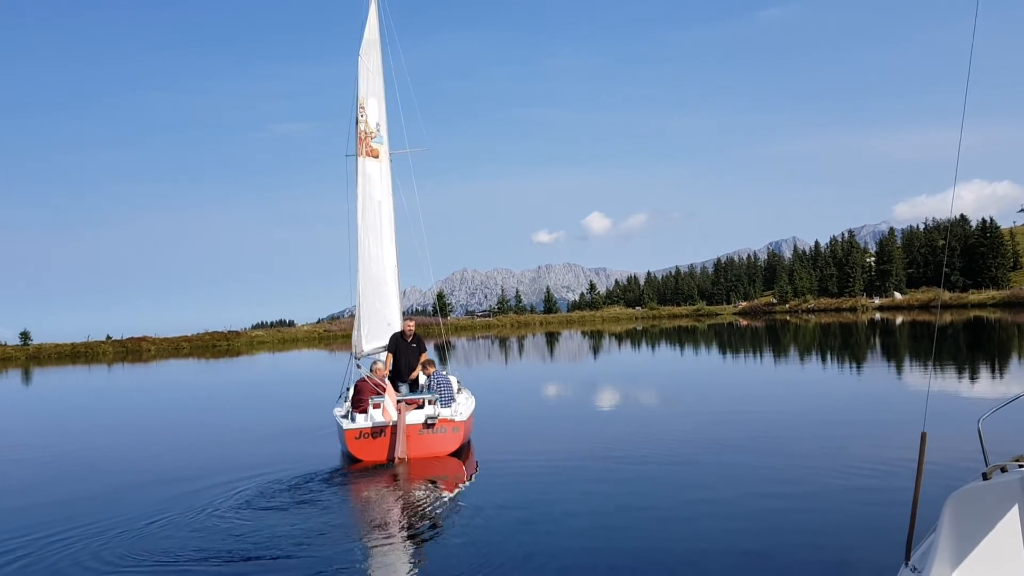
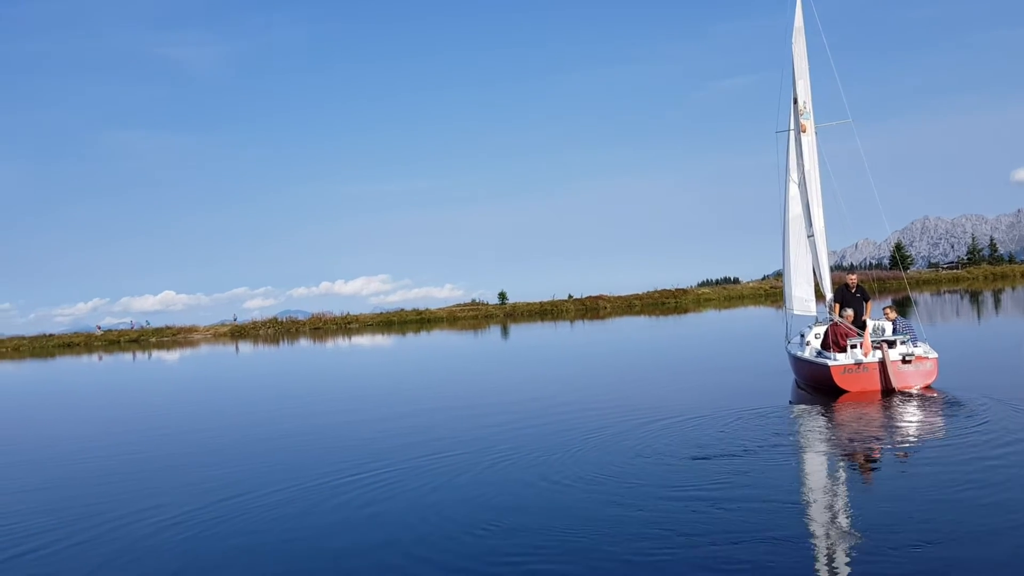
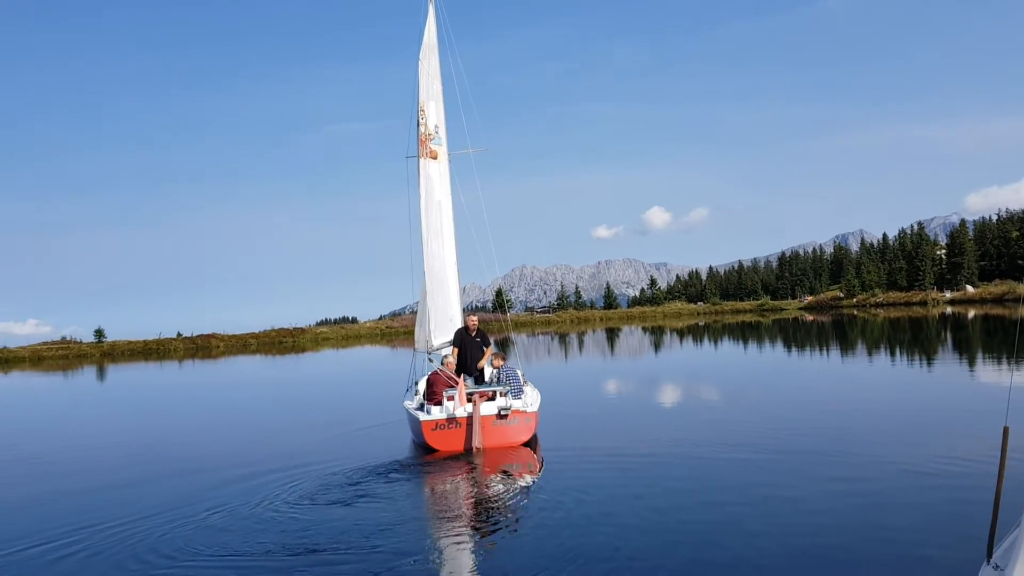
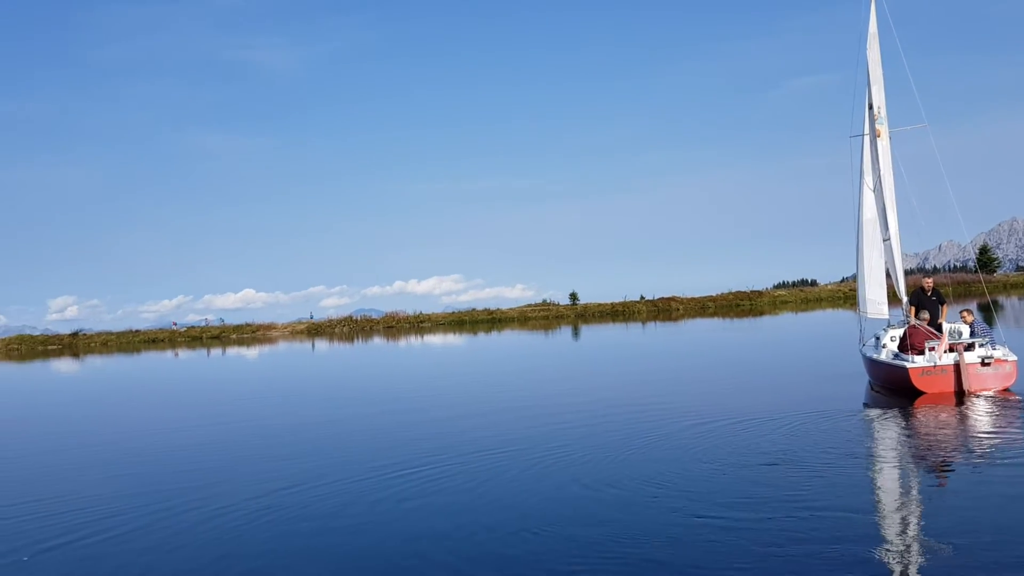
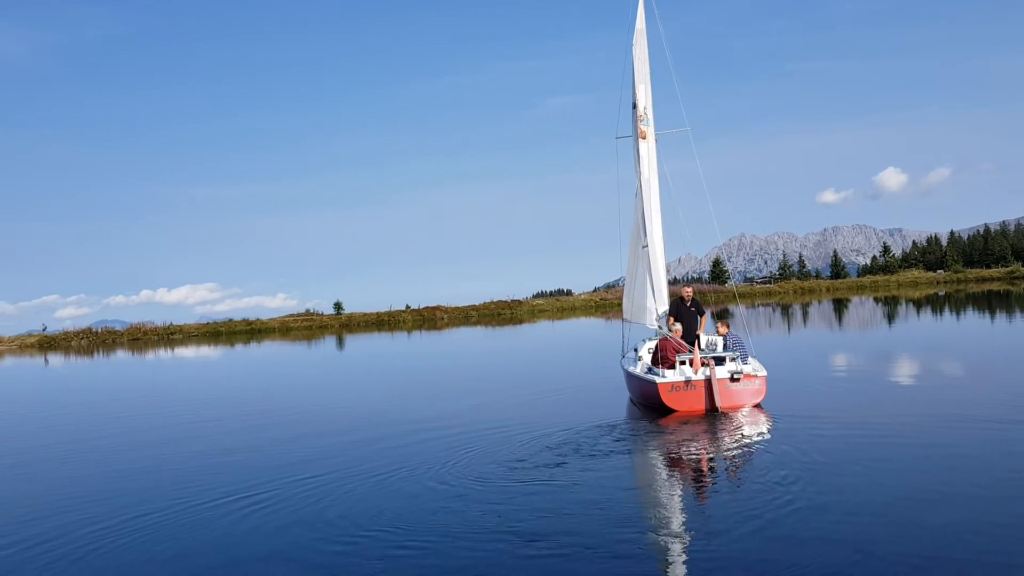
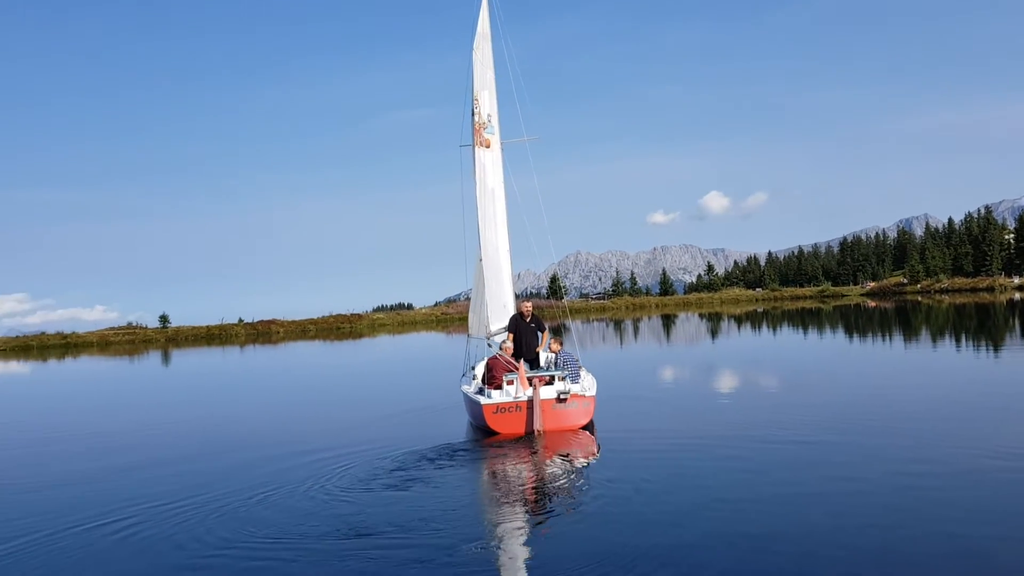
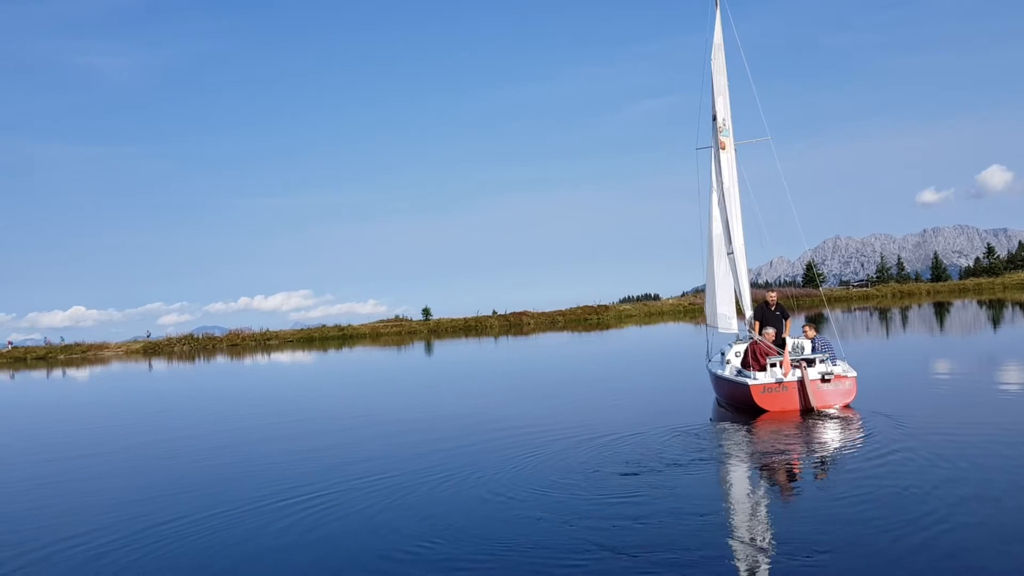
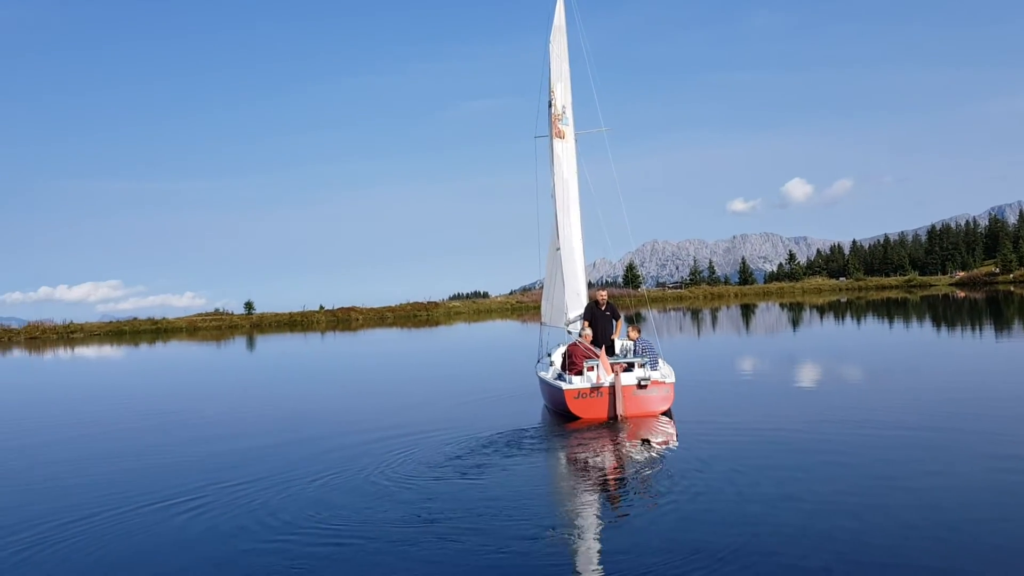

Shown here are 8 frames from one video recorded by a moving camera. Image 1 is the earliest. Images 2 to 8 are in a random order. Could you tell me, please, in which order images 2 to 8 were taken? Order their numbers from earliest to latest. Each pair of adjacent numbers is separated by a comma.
3, 6, 8, 5, 7, 2, 4
